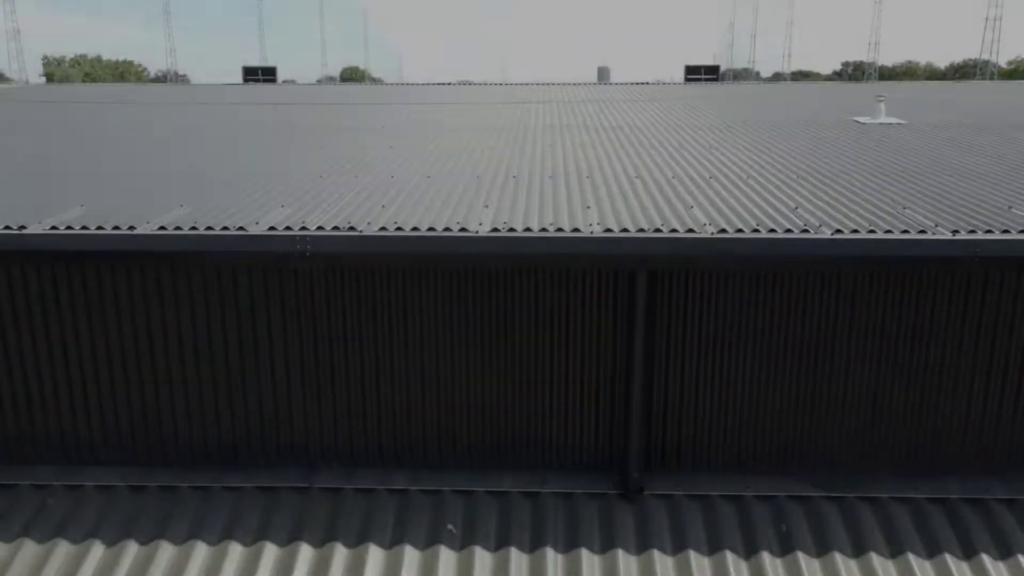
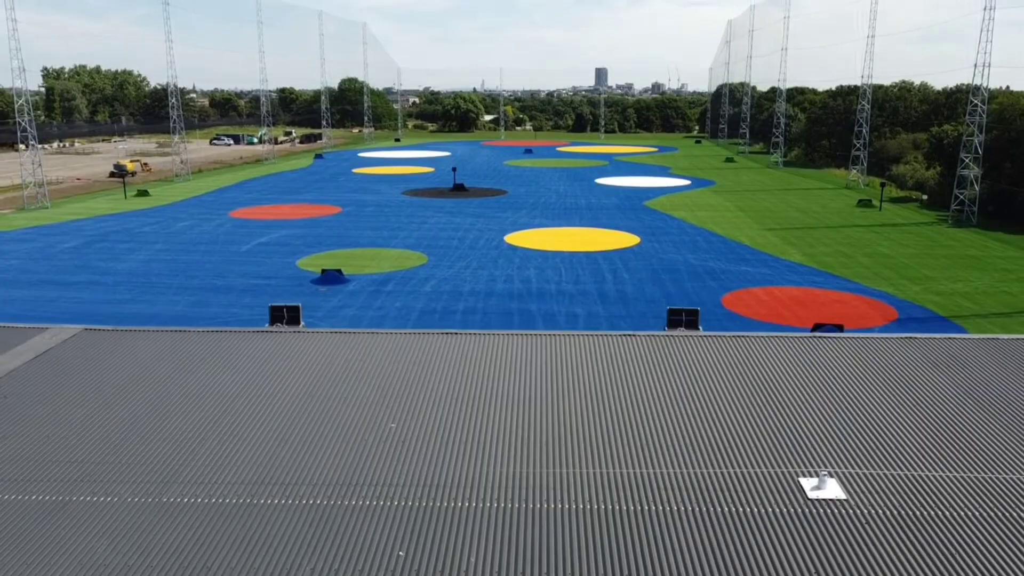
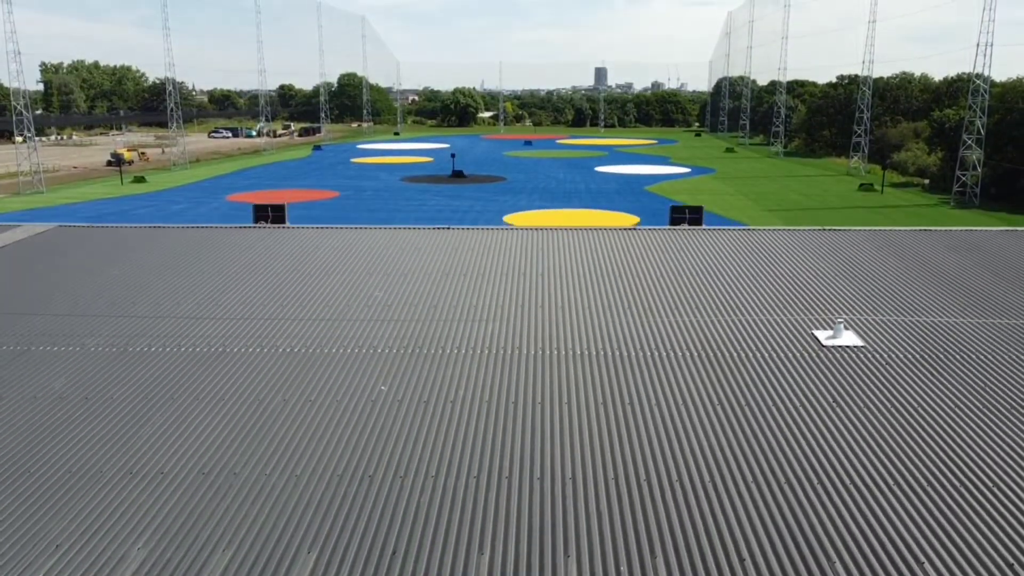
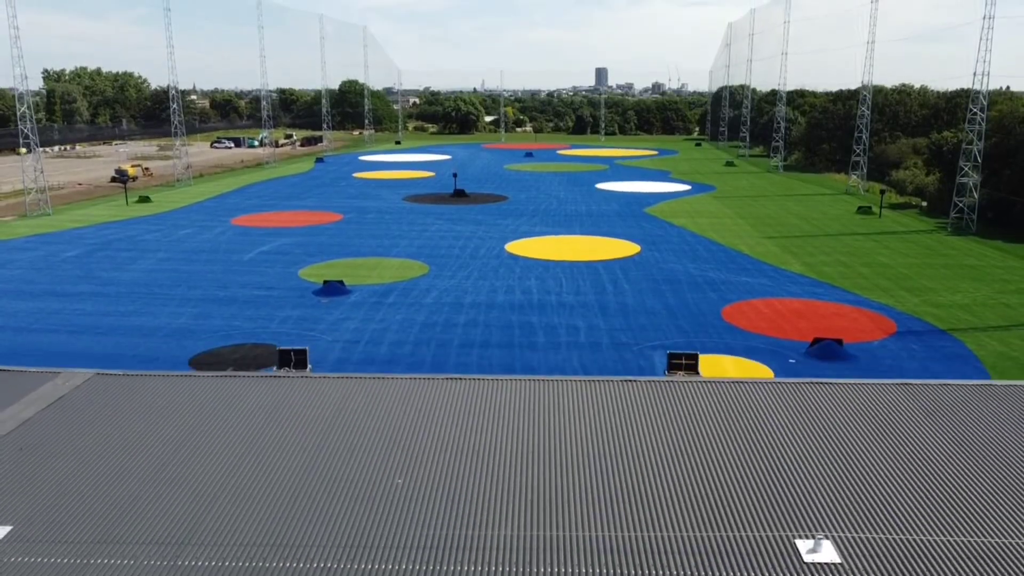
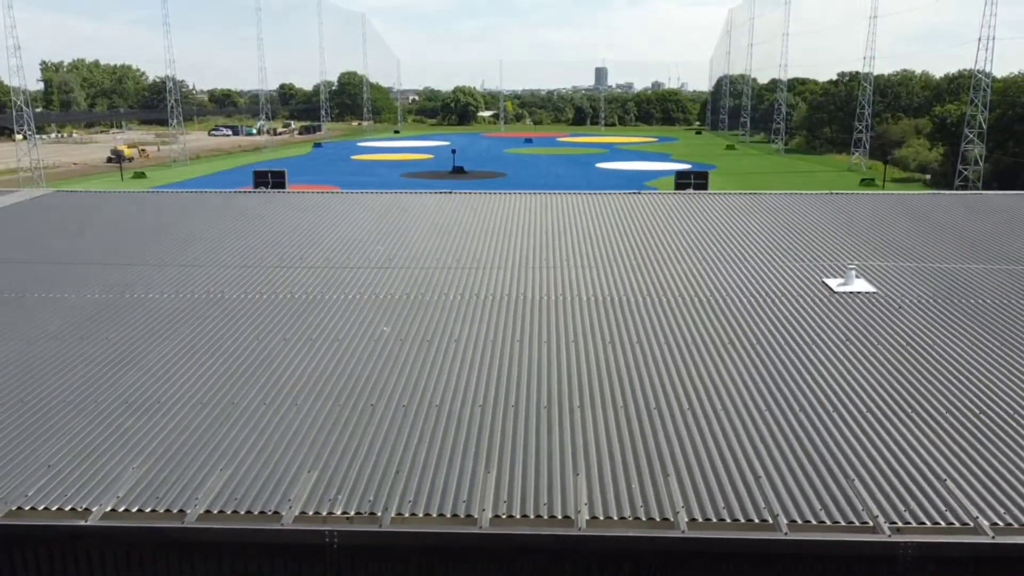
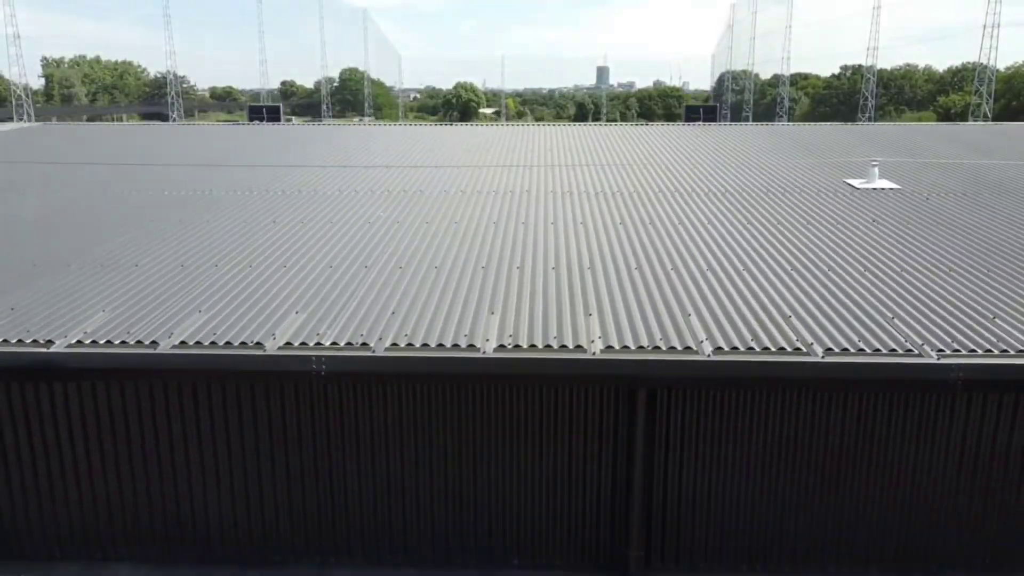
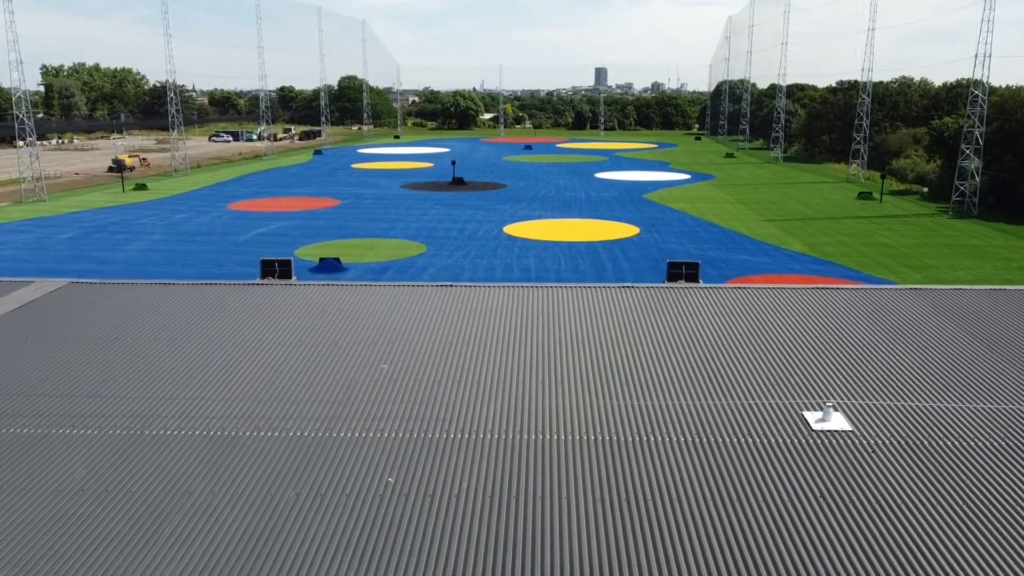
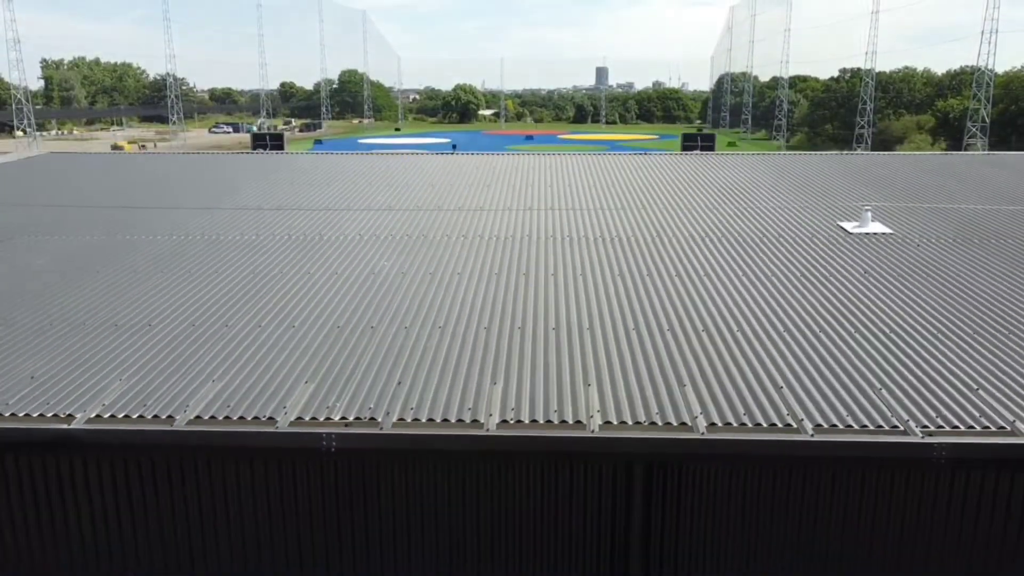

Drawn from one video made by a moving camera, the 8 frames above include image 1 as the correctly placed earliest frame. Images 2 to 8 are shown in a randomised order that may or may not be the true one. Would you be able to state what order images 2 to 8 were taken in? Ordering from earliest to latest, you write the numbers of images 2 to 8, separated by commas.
6, 8, 5, 3, 7, 2, 4
